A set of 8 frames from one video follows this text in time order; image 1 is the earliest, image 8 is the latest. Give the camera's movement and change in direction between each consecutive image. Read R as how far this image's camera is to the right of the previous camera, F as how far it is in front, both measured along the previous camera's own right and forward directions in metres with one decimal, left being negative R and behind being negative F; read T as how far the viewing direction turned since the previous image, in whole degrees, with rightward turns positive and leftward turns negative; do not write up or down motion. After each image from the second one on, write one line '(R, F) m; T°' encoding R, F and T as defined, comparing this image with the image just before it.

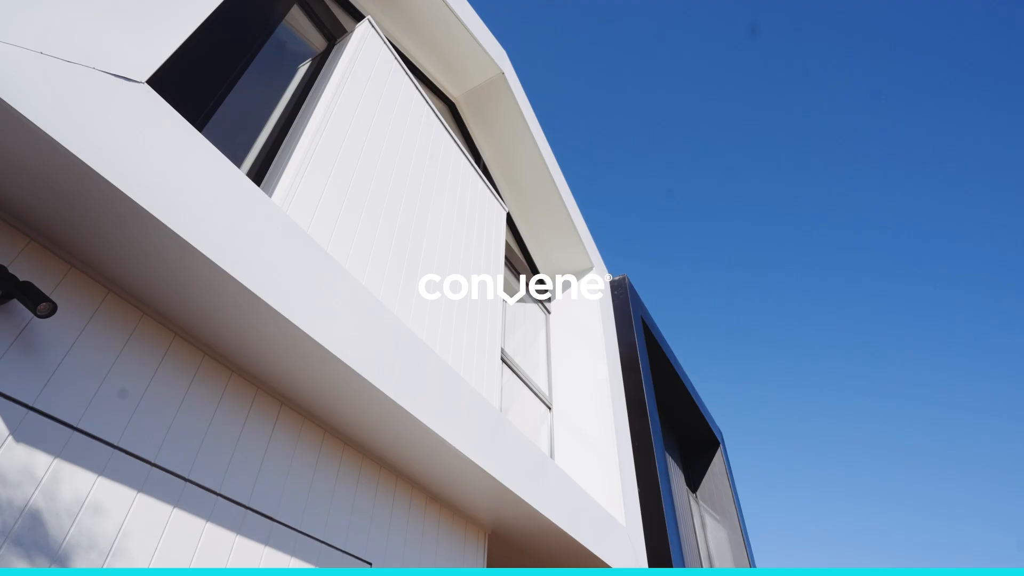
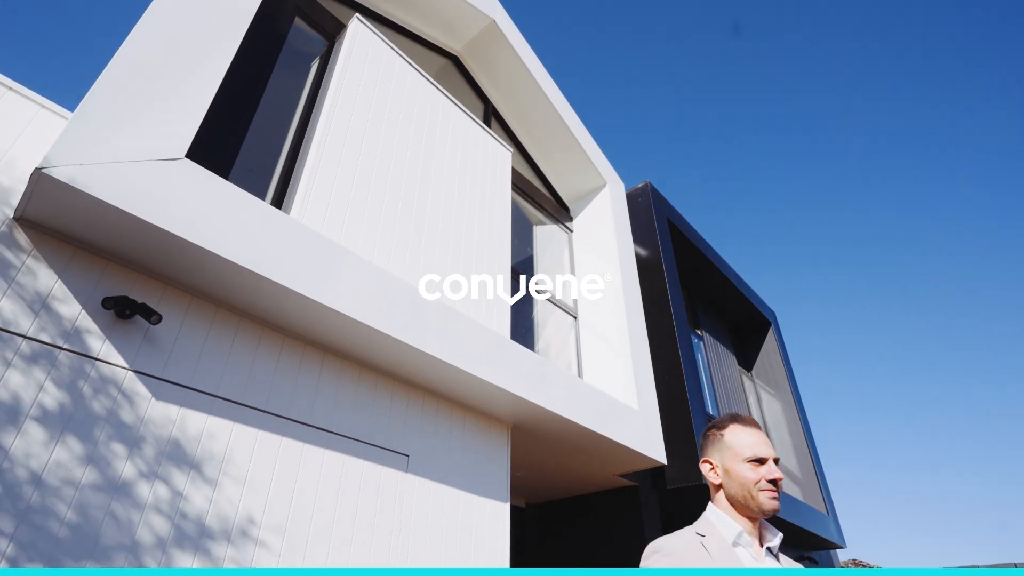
(+0.6, -0.6) m; -9°
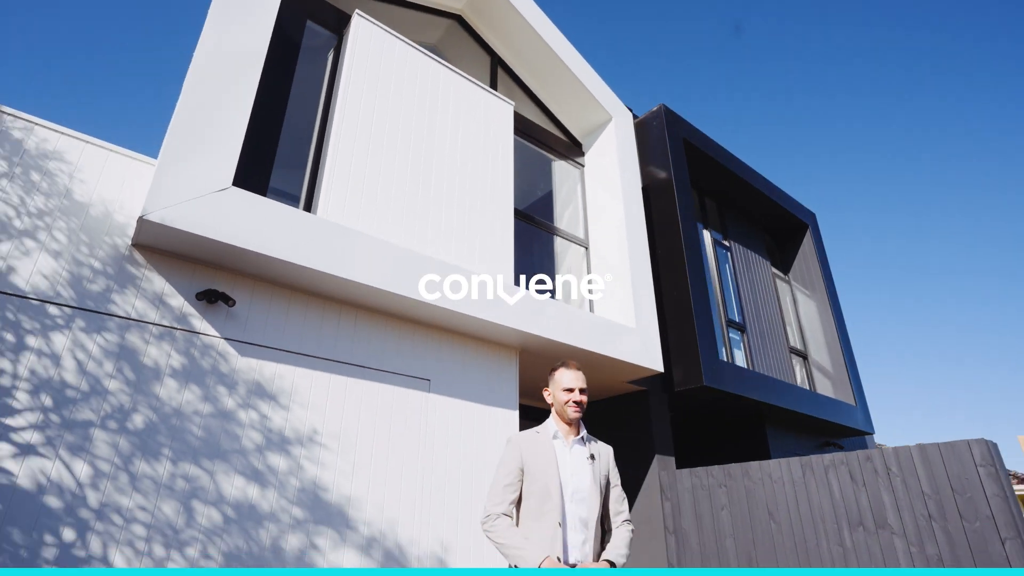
(+0.6, -0.7) m; -8°
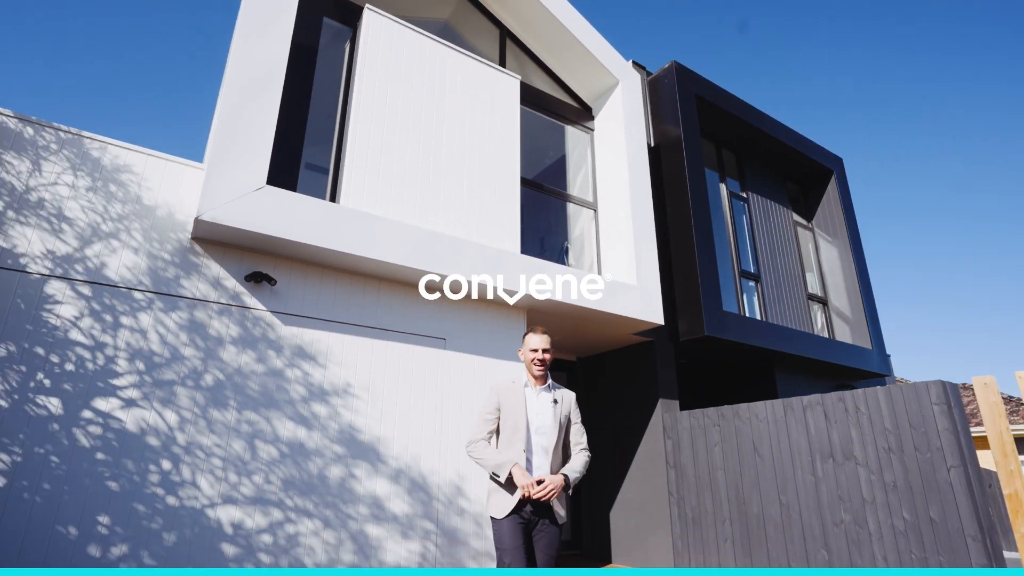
(+0.4, -0.6) m; -5°
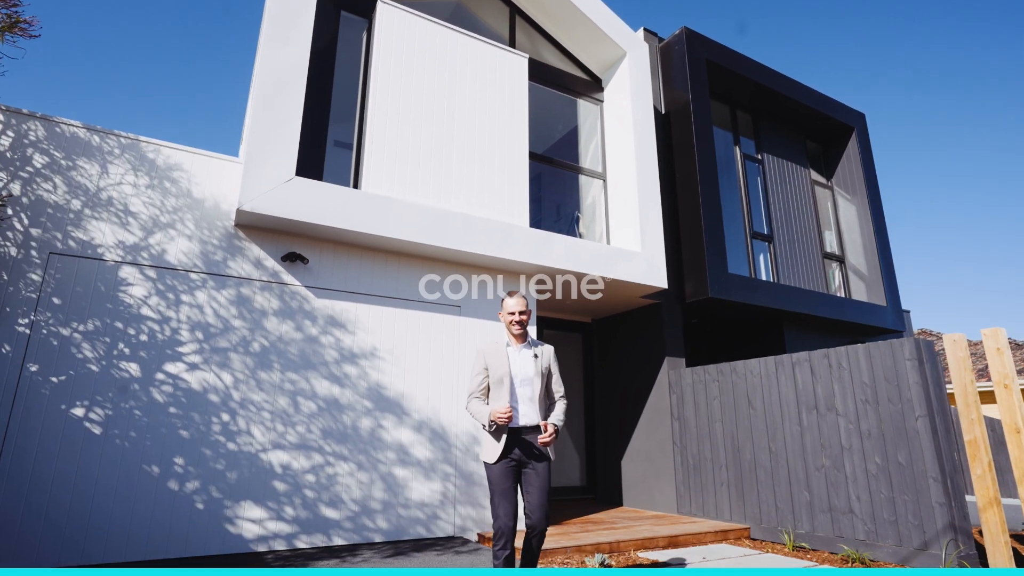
(+0.3, -0.5) m; -4°
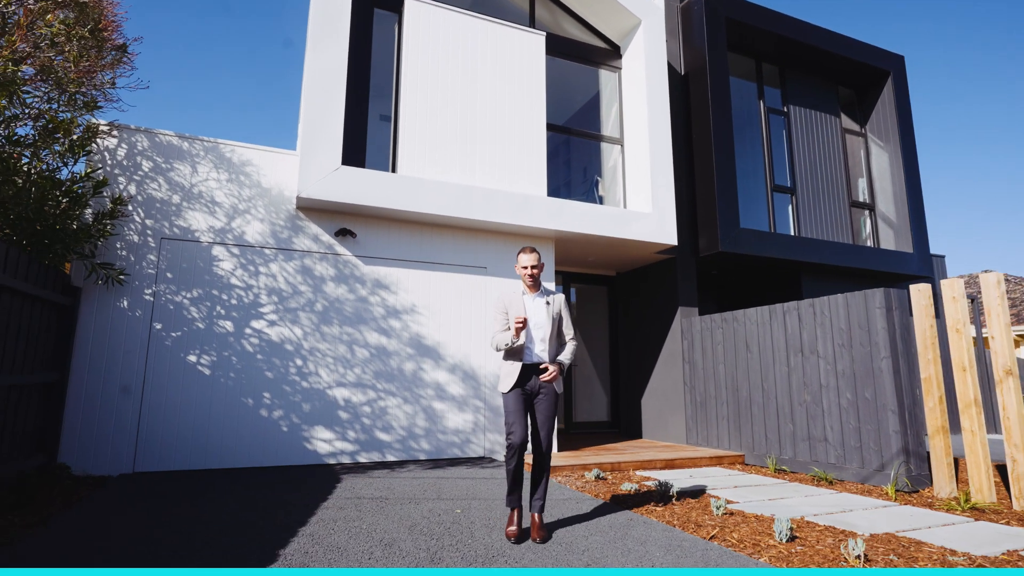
(+0.4, -0.8) m; -6°
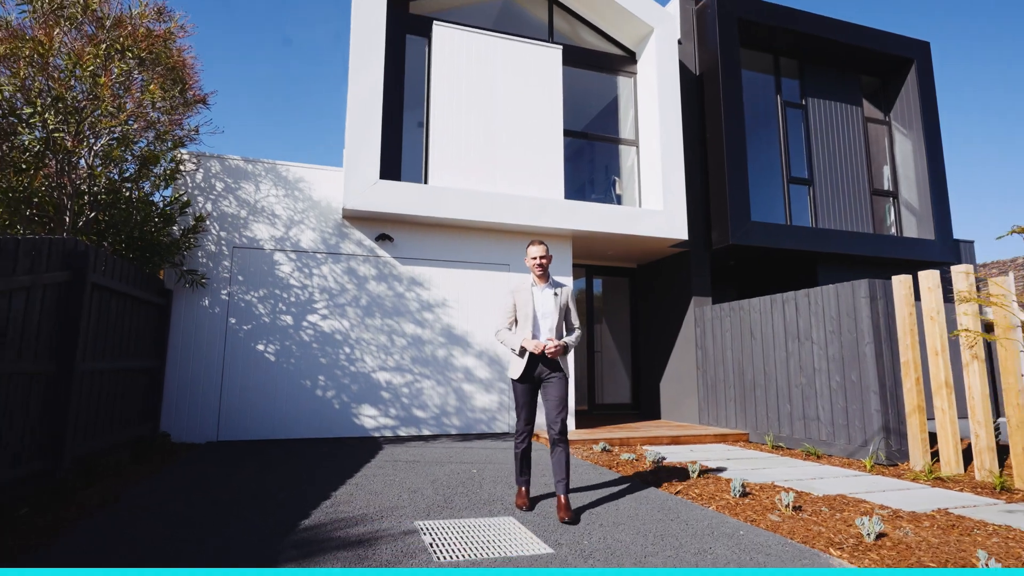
(+0.3, -0.7) m; -5°
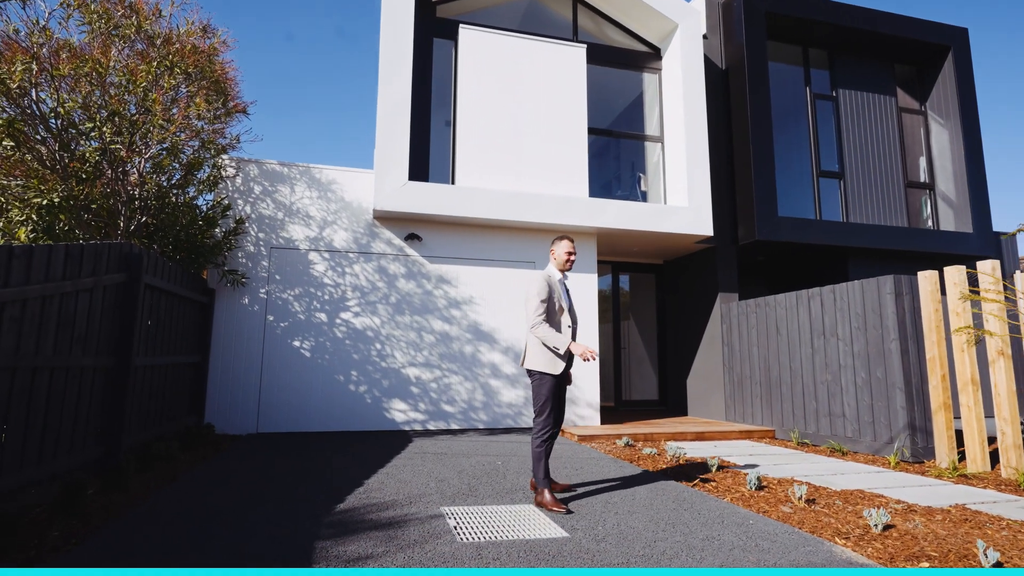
(+0.1, -0.2) m; -3°
